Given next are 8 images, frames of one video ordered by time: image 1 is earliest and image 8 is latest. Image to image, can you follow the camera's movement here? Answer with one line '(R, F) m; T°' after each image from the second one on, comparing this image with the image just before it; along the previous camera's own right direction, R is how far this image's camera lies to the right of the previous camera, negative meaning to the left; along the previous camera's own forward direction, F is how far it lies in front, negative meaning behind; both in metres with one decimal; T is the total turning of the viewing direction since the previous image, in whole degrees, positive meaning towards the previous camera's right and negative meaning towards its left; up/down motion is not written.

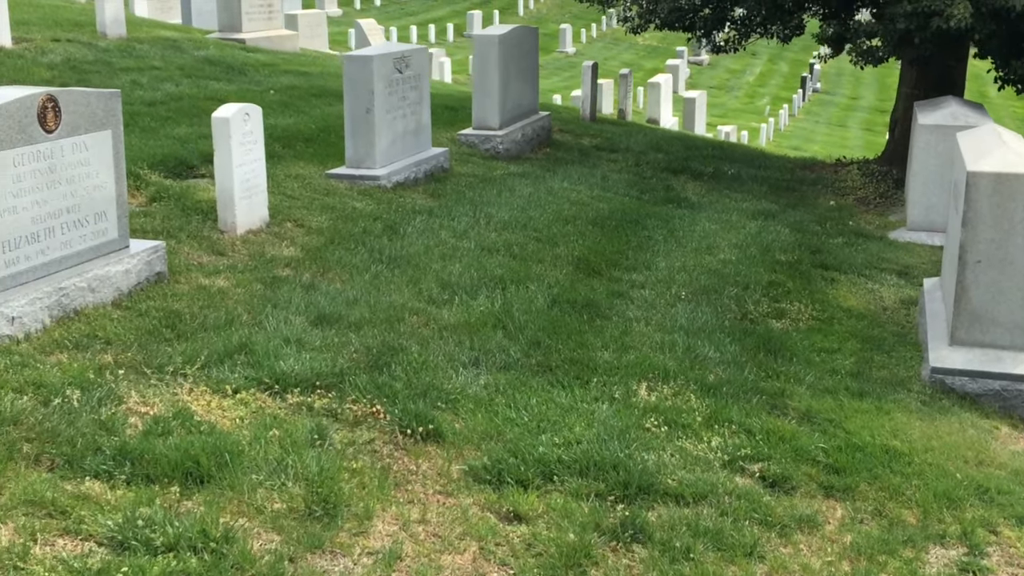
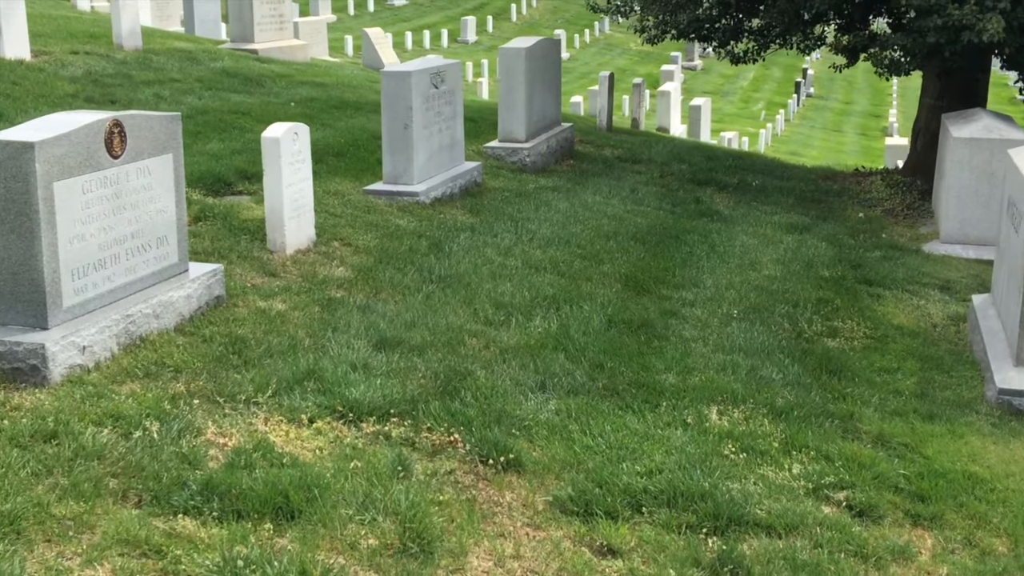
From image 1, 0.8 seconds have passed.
(-0.4, +0.1) m; 0°
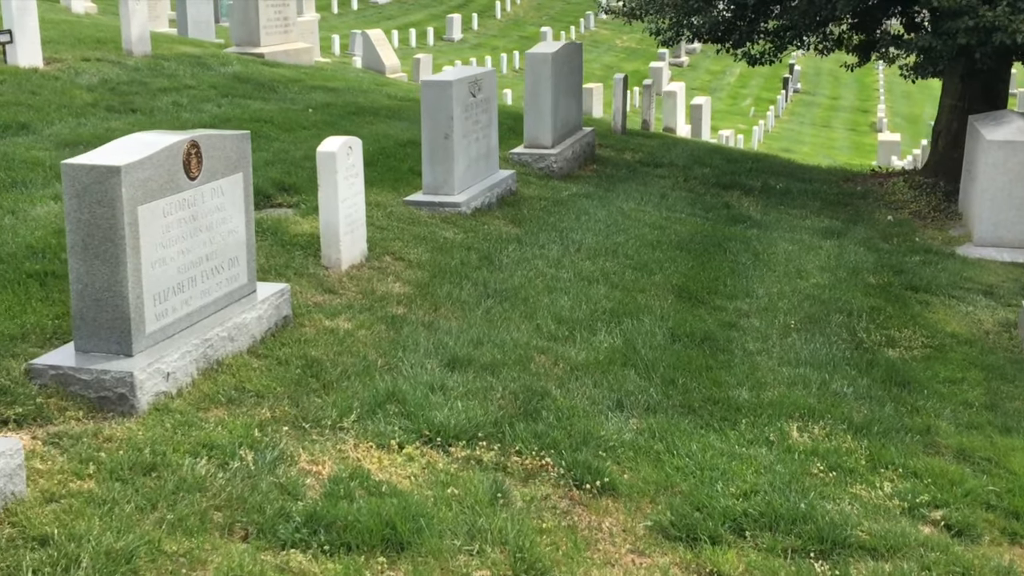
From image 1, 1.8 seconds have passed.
(-0.4, +0.1) m; +1°
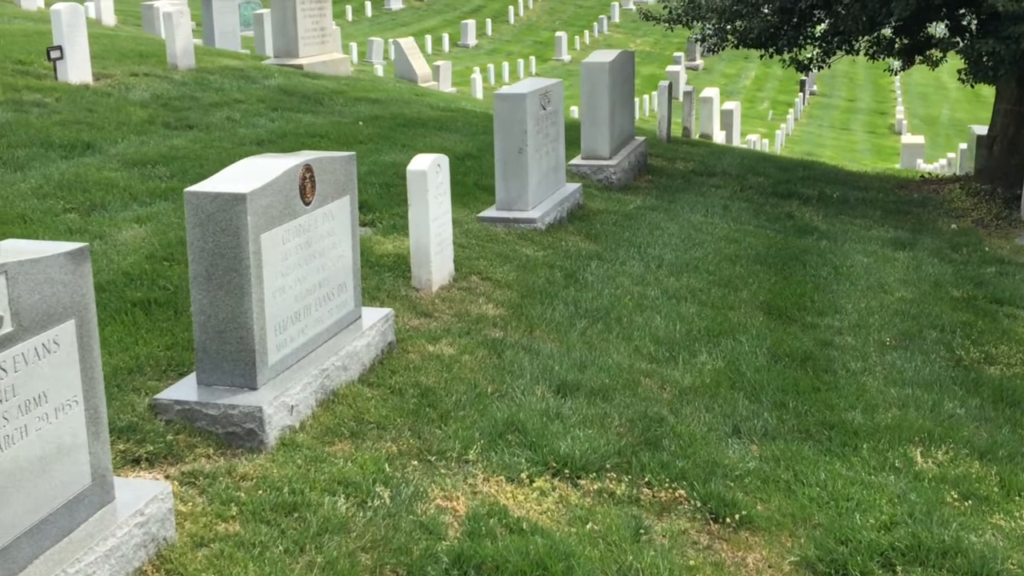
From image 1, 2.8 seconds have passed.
(-0.5, +0.1) m; -1°
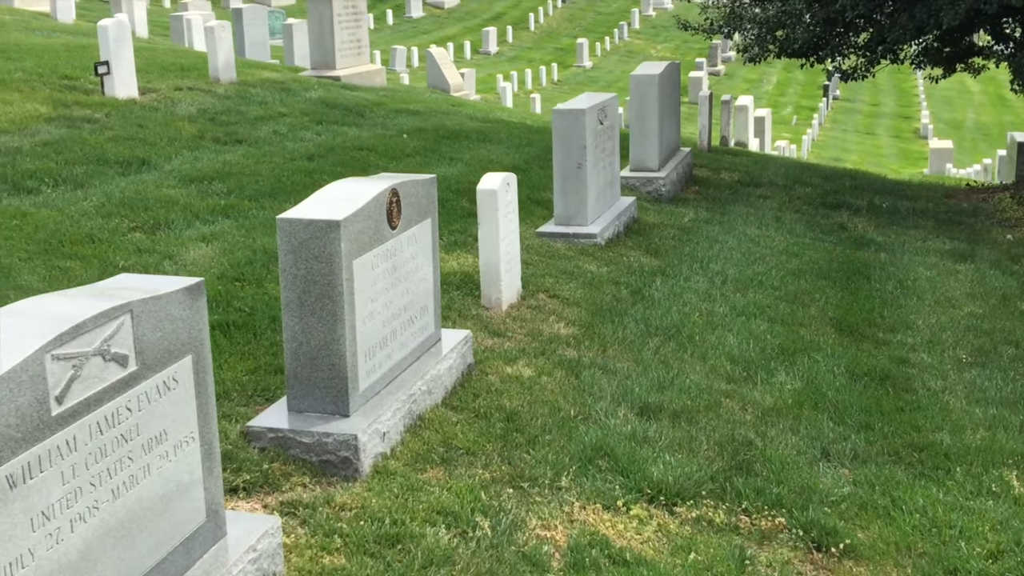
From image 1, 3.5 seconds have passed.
(-0.3, +0.1) m; -1°
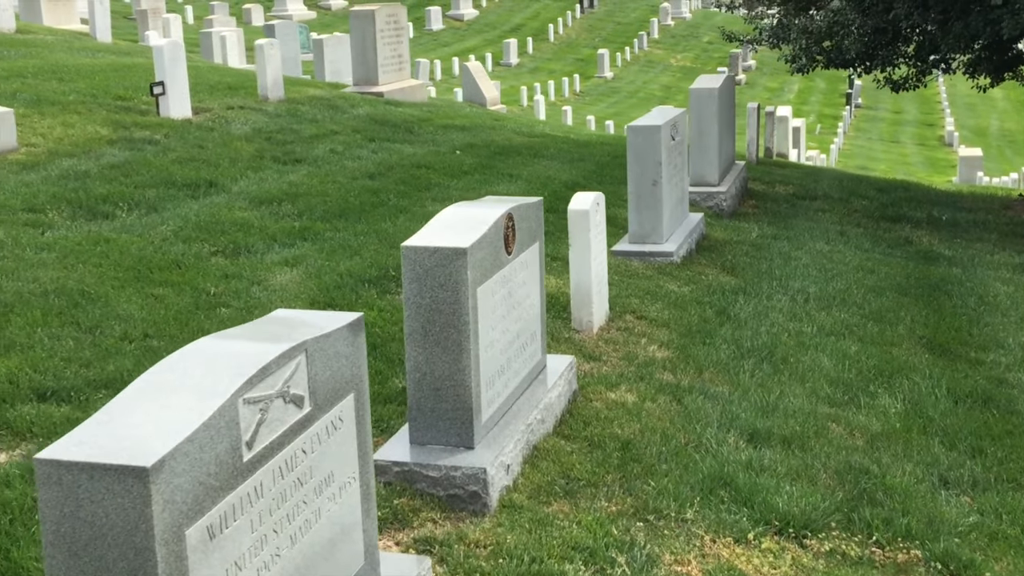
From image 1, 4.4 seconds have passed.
(-0.4, +0.1) m; -1°
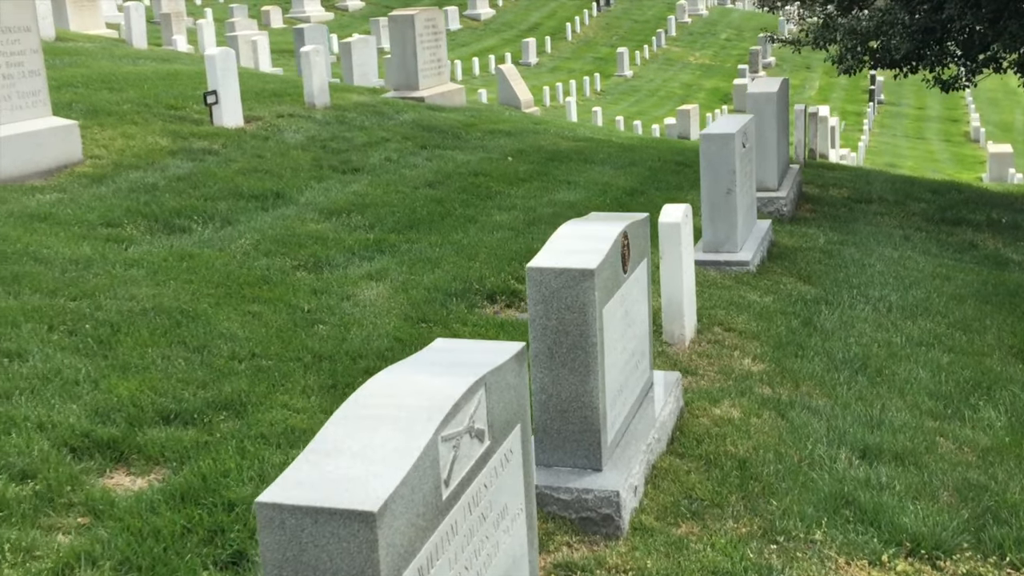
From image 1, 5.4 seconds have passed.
(-0.4, 0.0) m; -1°
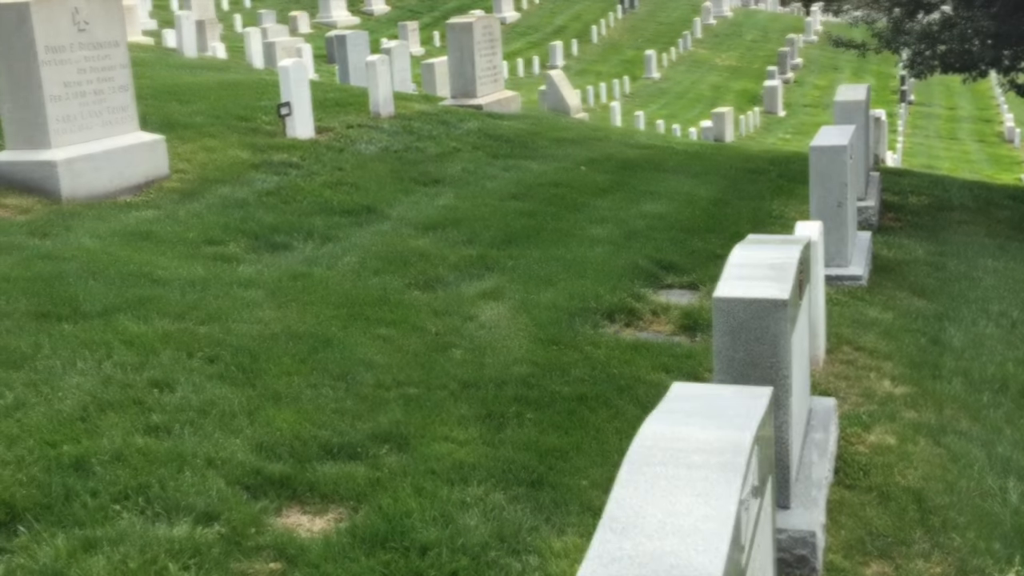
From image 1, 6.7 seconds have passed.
(-0.6, +0.2) m; -1°
